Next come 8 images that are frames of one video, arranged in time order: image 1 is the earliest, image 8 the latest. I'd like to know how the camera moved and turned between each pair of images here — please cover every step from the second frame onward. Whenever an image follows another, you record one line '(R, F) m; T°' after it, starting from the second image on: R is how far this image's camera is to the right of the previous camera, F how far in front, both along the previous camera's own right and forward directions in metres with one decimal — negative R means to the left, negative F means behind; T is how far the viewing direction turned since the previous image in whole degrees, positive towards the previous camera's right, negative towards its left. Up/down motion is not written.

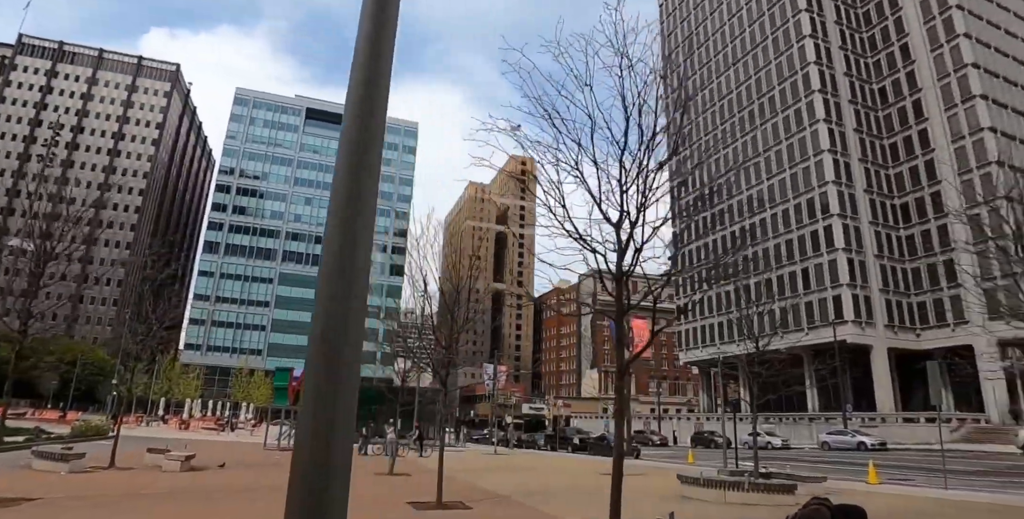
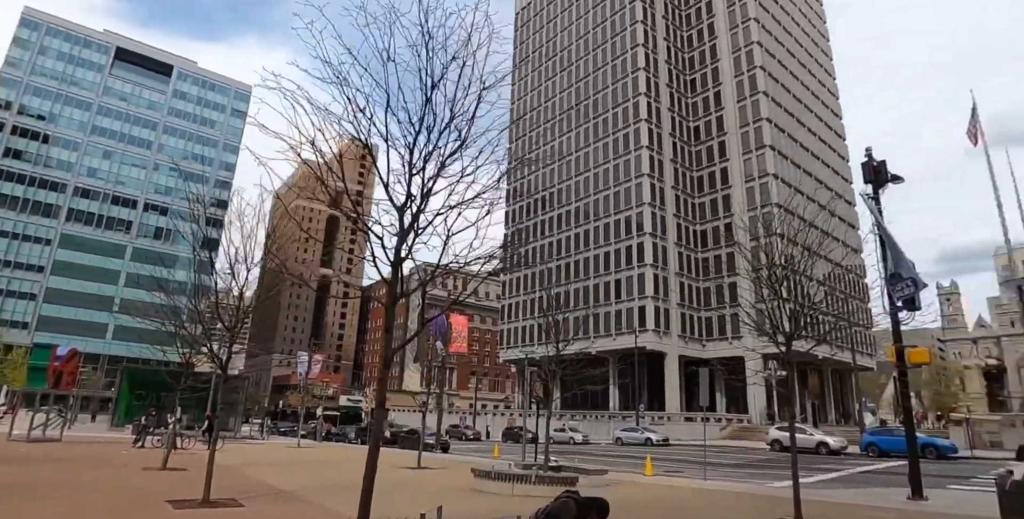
(+0.8, +0.2) m; +16°
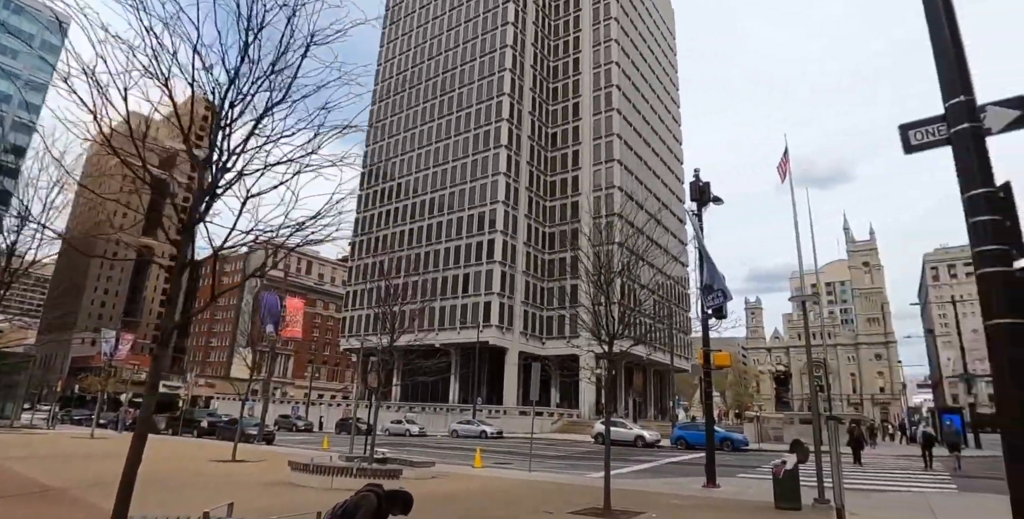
(+0.4, +0.2) m; +14°
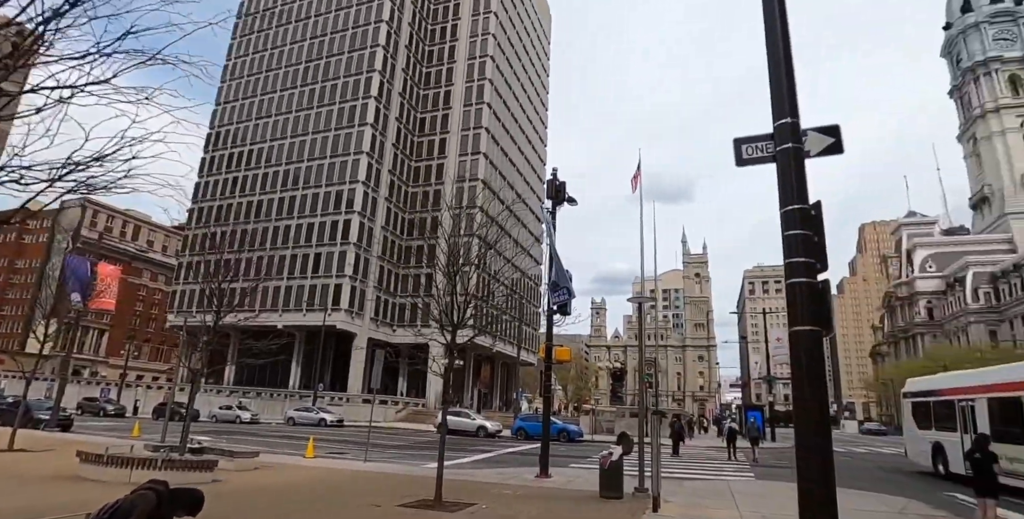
(+0.2, +0.3) m; +14°
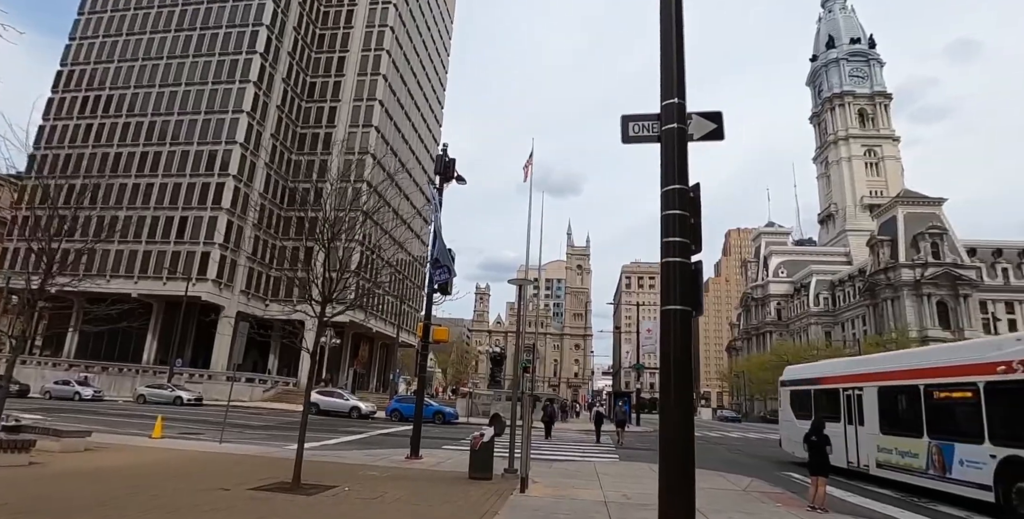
(+0.1, +0.3) m; +11°
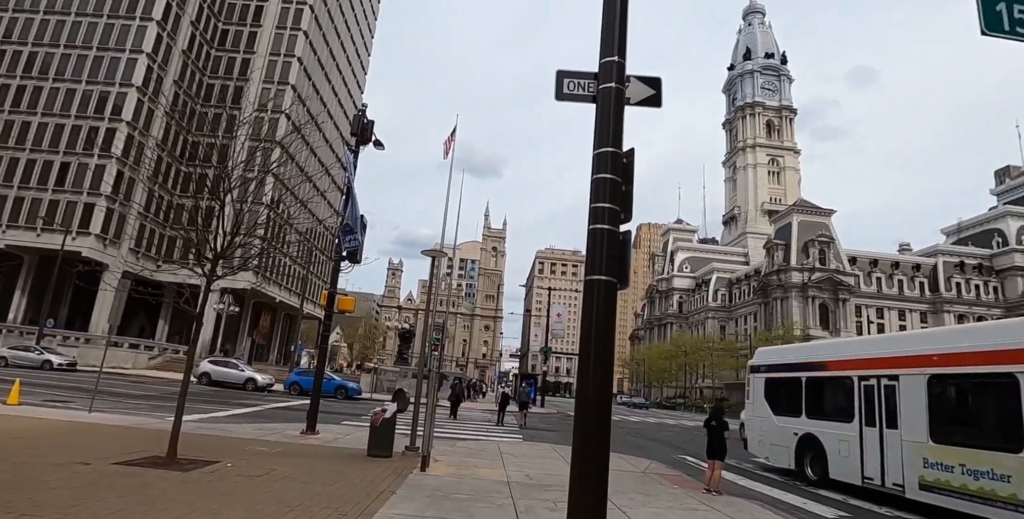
(0.0, +0.4) m; +8°
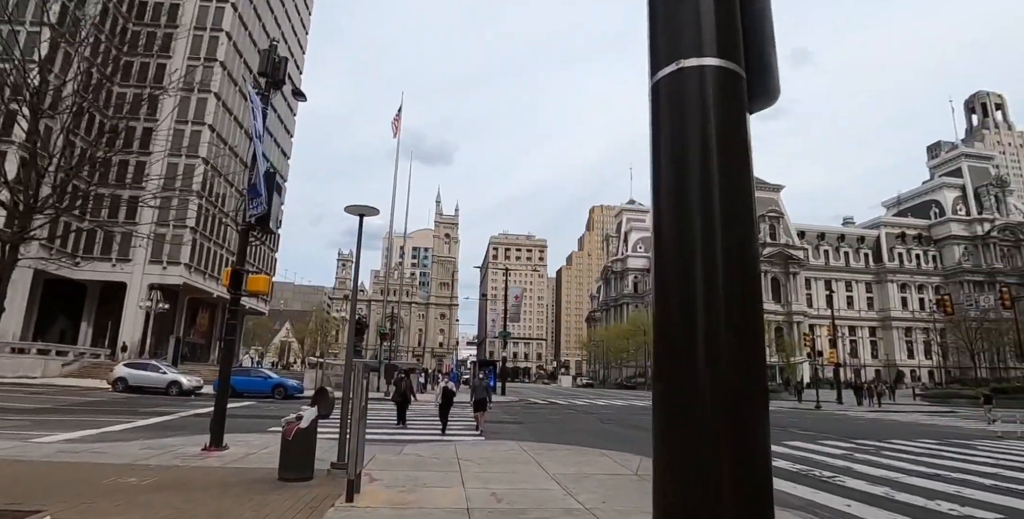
(0.0, +2.6) m; +5°
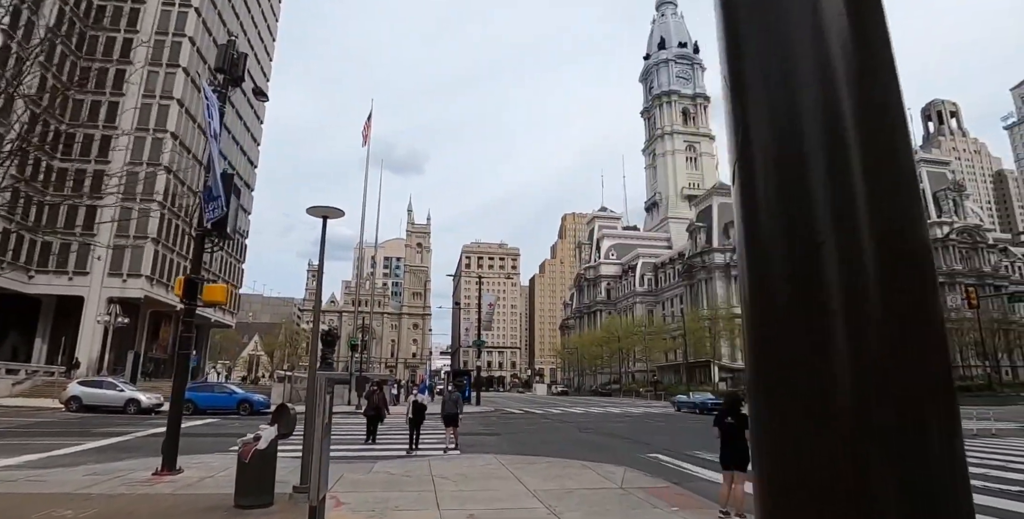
(0.0, +0.5) m; +3°
